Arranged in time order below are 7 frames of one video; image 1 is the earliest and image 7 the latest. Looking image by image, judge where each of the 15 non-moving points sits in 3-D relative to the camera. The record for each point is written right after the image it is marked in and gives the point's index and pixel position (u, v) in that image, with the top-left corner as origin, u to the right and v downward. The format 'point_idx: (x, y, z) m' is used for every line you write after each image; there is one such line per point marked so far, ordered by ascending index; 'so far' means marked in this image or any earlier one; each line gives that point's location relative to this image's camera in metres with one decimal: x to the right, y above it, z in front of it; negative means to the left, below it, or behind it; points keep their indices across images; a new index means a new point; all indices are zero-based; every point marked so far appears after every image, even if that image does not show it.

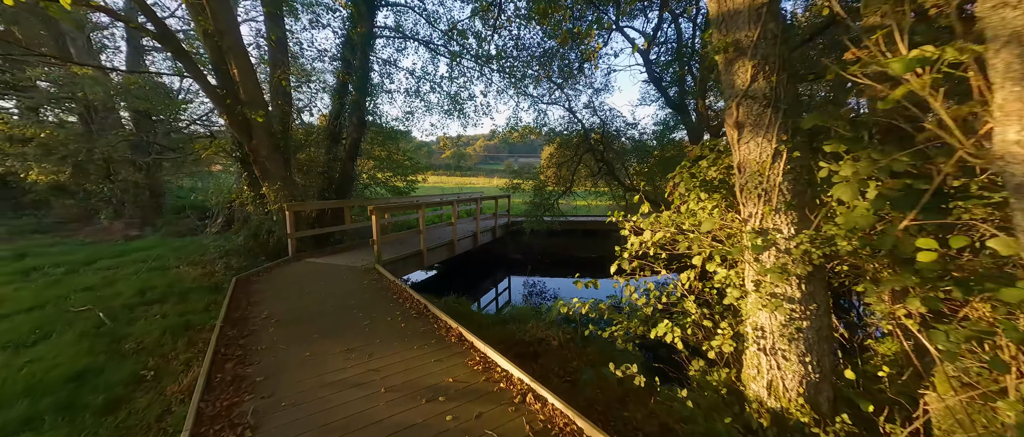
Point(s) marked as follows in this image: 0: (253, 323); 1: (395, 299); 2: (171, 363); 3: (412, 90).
0: (-2.1, -0.8, +2.6) m
1: (-1.1, -0.8, +3.2) m
2: (-2.6, -1.1, +2.5) m
3: (-2.6, +3.3, +8.5) m
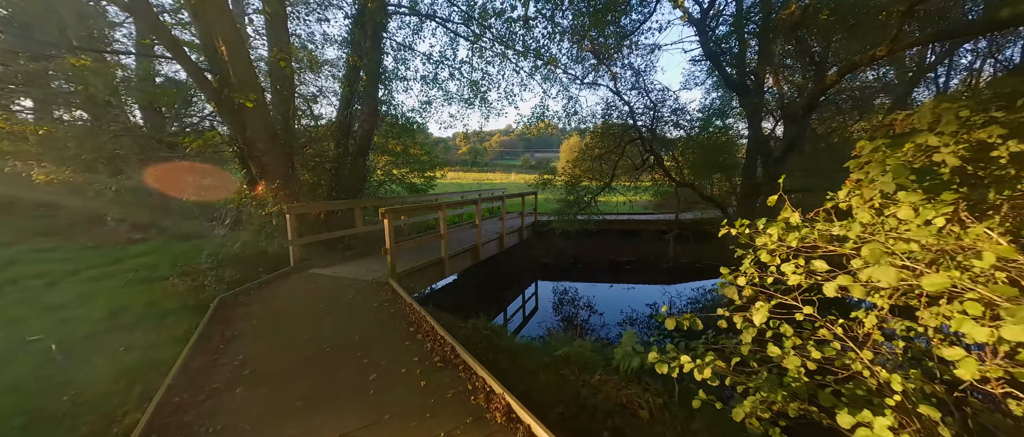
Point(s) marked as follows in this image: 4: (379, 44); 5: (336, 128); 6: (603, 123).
0: (-1.7, -0.9, +1.9) m
1: (-0.7, -0.9, +2.4) m
2: (-2.3, -1.2, +1.8) m
3: (-2.0, +3.3, +7.7) m
4: (-2.3, +3.1, +5.7) m
5: (-3.1, +1.6, +5.7) m
6: (+1.9, +2.0, +6.8) m
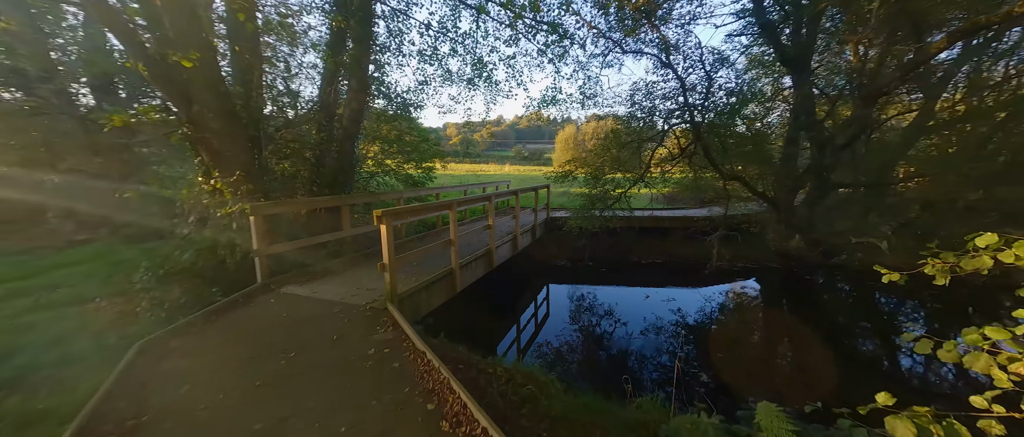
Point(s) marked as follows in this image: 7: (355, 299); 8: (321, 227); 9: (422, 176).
0: (-1.3, -1.0, +1.0) m
1: (-0.4, -0.9, +1.5) m
2: (-1.9, -1.3, +0.9) m
3: (-1.7, +3.4, +6.7) m
4: (-2.0, +3.1, +4.7) m
5: (-2.8, +1.6, +4.7) m
6: (+2.2, +2.0, +5.9) m
7: (-1.4, -0.7, +2.9) m
8: (-2.5, -0.1, +4.3) m
9: (-2.0, +0.9, +7.2) m
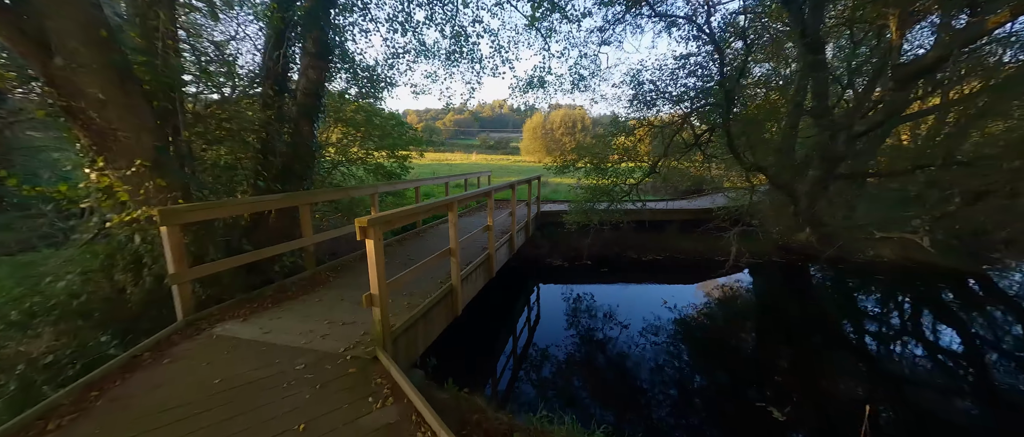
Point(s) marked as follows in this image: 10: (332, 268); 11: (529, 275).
0: (-0.9, -1.1, +0.1) m
1: (0.0, -1.0, +0.8) m
2: (-1.4, -1.4, 0.0) m
3: (-2.0, +3.5, +5.7) m
4: (-2.0, +3.1, +3.6) m
5: (-2.8, +1.6, +3.6) m
6: (+2.0, +2.1, +5.3) m
7: (-1.2, -0.8, +2.0) m
8: (-2.4, -0.1, +3.3) m
9: (-2.2, +1.0, +6.2) m
10: (-1.9, -0.5, +3.4) m
11: (+0.3, -1.1, +6.6) m
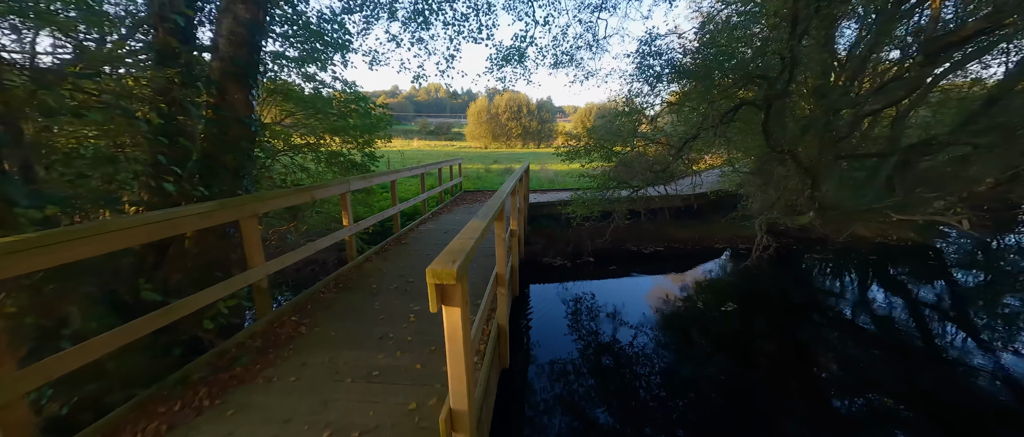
0: (+0.1, -1.3, -0.7) m
1: (+0.8, -1.1, 0.0) m
2: (-0.4, -1.6, -0.9) m
3: (-2.1, +3.4, +4.3) m
4: (-1.8, +3.0, +2.3) m
5: (-2.5, +1.4, +2.3) m
6: (+1.9, +2.3, +4.7) m
7: (-0.5, -0.9, +1.1) m
8: (-2.0, -0.3, +2.1) m
9: (-2.4, +1.0, +4.9) m
10: (-1.5, -0.6, +2.3) m
11: (+0.2, -1.0, +5.9) m
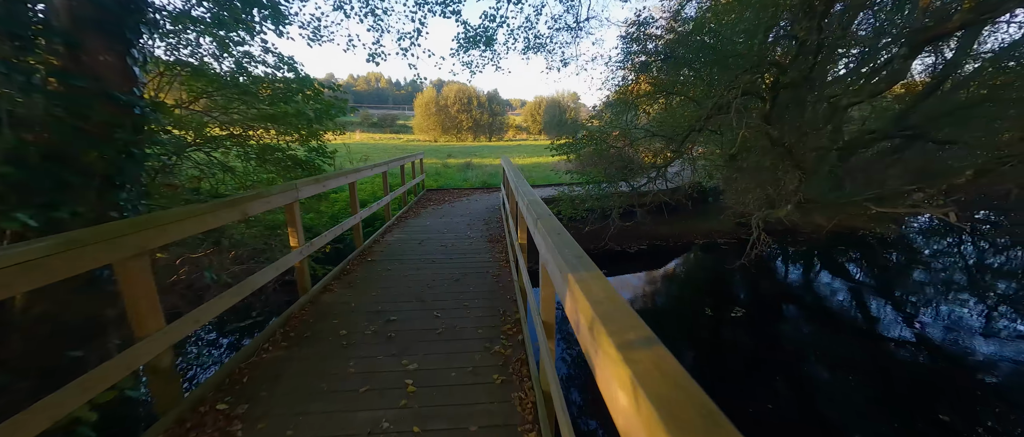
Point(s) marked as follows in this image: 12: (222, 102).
0: (+0.7, -1.4, -1.3) m
1: (+1.4, -1.2, -0.4) m
2: (+0.2, -1.8, -1.5) m
3: (-2.3, +3.3, +3.3) m
4: (-1.8, +2.8, +1.4) m
5: (-2.3, +1.2, +1.3) m
6: (+1.7, +2.3, +4.3) m
7: (-0.2, -1.0, +0.4) m
8: (-1.8, -0.5, +1.2) m
9: (-2.6, +0.8, +4.0) m
10: (-1.3, -0.8, +1.5) m
11: (-0.2, -1.1, +5.3) m
12: (-2.8, +1.2, +3.2) m
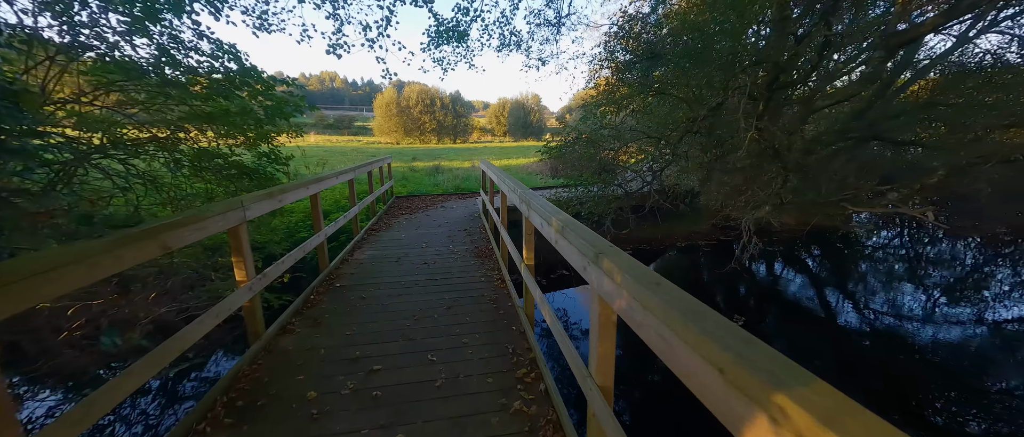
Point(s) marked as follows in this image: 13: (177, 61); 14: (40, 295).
0: (+1.1, -1.5, -1.5) m
1: (+1.7, -1.3, -0.6) m
2: (+0.7, -1.9, -1.8) m
3: (-2.5, +3.1, +2.7) m
4: (-1.7, +2.7, +0.9) m
5: (-2.2, +1.1, +0.7) m
6: (+1.4, +2.2, +4.1) m
7: (+0.1, -1.1, +0.1) m
8: (-1.6, -0.6, +0.7) m
9: (-2.7, +0.7, +3.3) m
10: (-1.1, -0.9, +1.0) m
11: (-0.4, -1.2, +4.9) m
12: (-2.9, +1.0, +2.5) m
13: (-2.8, +1.3, +2.6) m
14: (-1.3, -0.2, +1.0) m
